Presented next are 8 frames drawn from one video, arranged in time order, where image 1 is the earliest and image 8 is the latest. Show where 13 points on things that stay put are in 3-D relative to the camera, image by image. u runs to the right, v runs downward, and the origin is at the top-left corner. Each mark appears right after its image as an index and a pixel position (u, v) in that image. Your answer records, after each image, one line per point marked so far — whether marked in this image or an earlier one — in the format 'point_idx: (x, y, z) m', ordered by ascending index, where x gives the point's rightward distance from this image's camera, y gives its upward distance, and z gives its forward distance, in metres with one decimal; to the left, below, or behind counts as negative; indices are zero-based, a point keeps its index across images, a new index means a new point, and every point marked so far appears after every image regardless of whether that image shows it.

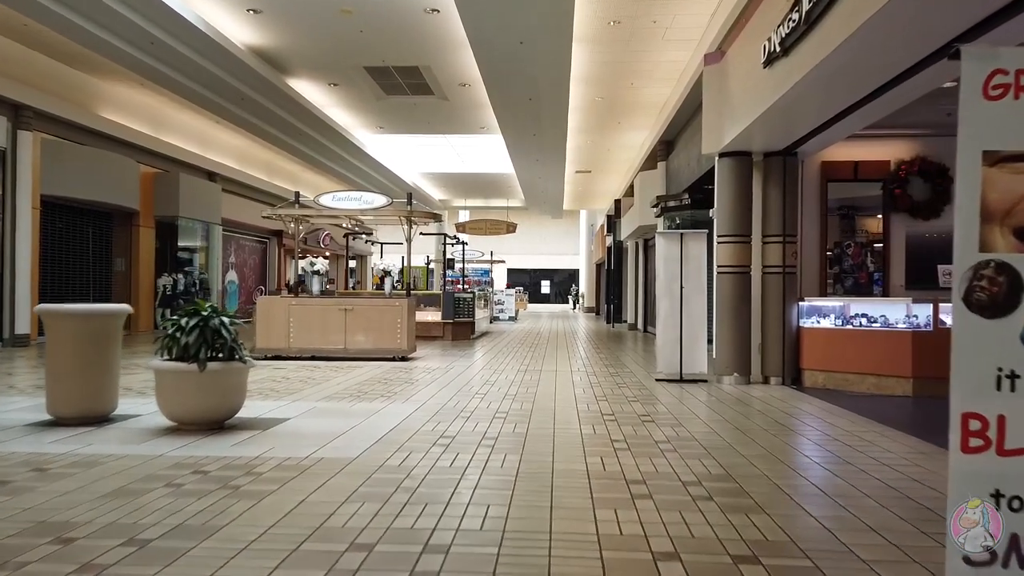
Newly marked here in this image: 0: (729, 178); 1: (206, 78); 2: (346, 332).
0: (+2.2, +1.1, +8.2) m
1: (-5.3, +3.6, +14.3) m
2: (-2.0, -0.5, +10.1) m
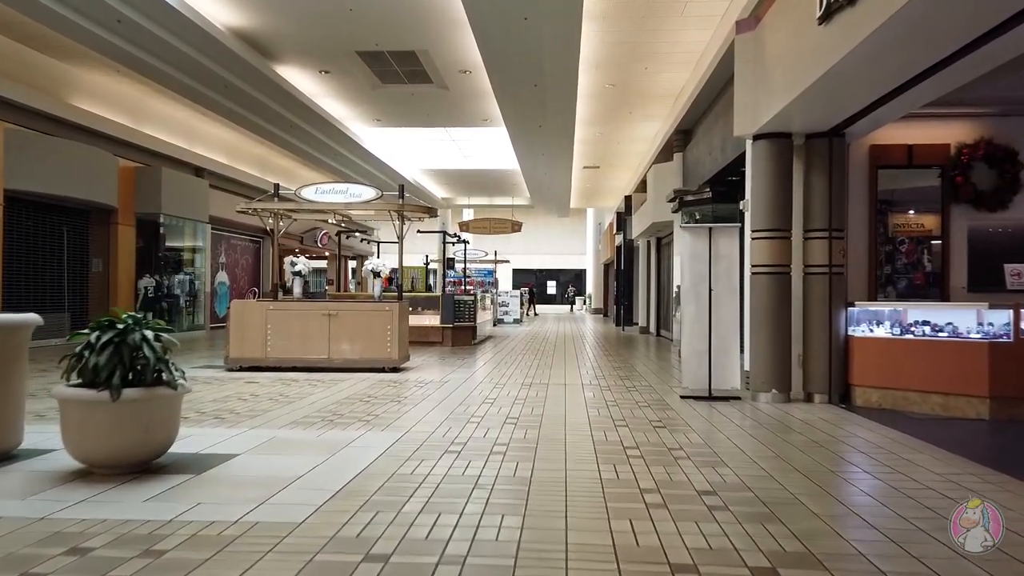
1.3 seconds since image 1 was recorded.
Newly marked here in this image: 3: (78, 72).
0: (+2.2, +1.1, +7.1) m
1: (-5.2, +3.6, +13.2) m
2: (-2.0, -0.6, +9.1) m
3: (-7.3, +3.6, +13.7) m
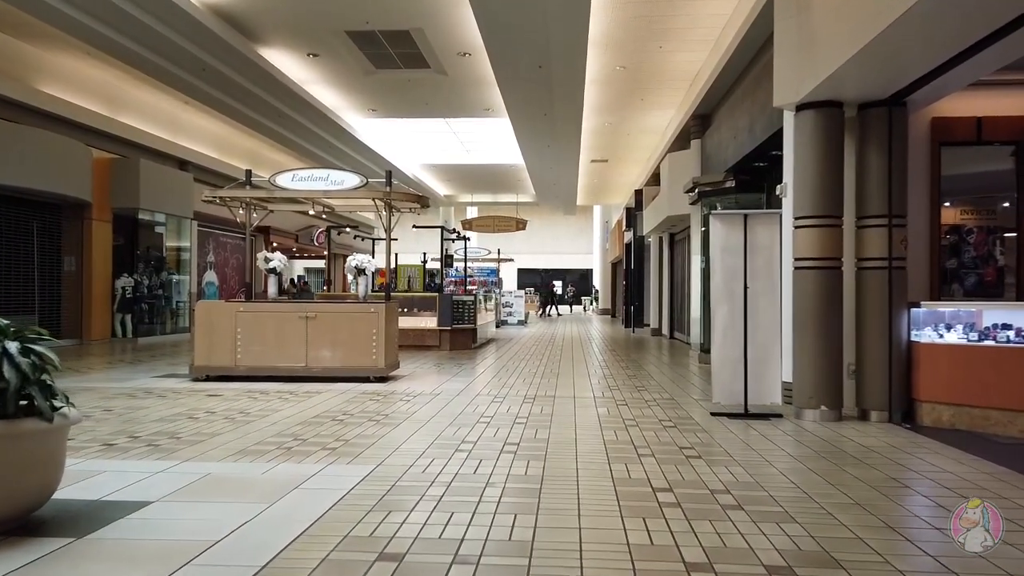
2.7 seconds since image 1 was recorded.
0: (+2.2, +1.1, +6.0) m
1: (-5.2, +3.6, +12.2) m
2: (-2.0, -0.6, +8.0) m
3: (-7.2, +3.6, +12.7) m
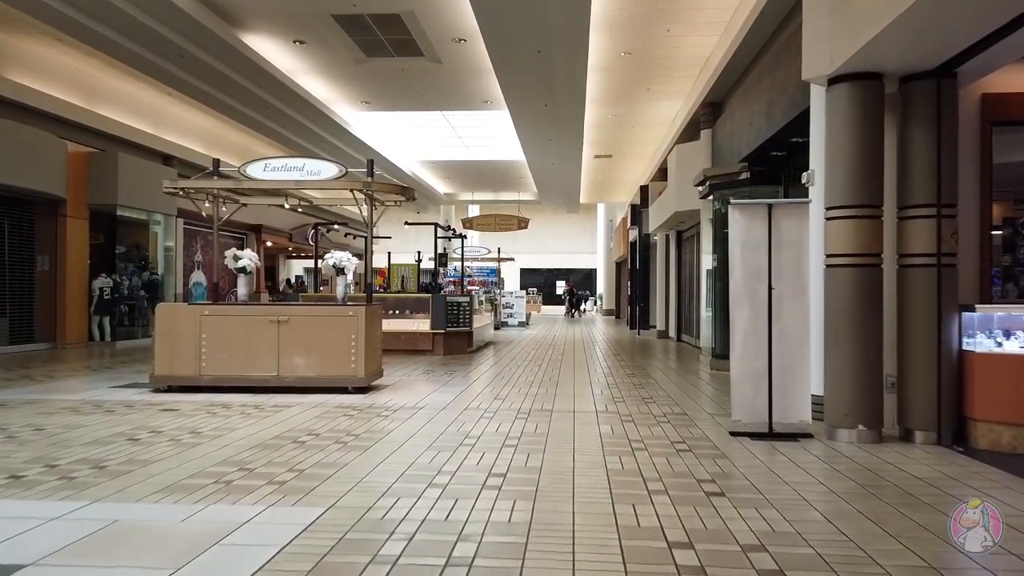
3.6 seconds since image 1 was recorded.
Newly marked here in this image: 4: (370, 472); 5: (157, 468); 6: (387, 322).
0: (+2.1, +1.1, +5.2) m
1: (-5.2, +3.6, +11.5) m
2: (-2.0, -0.6, +7.2) m
3: (-7.3, +3.6, +12.0) m
4: (-0.7, -0.9, +4.2) m
5: (-1.8, -0.9, +4.2) m
6: (-1.9, -0.5, +12.4) m
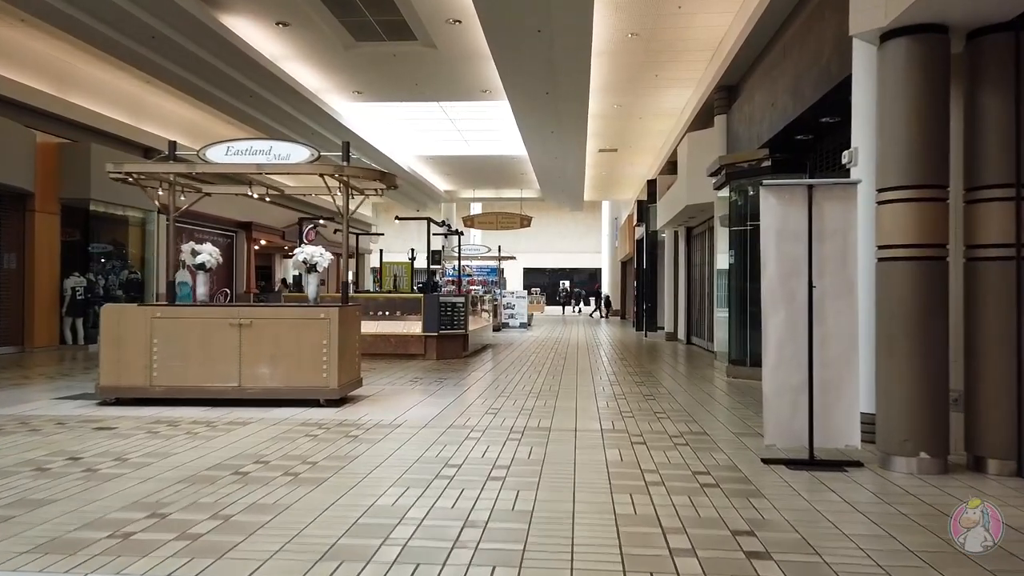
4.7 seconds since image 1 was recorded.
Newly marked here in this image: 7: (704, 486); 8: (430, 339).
0: (+2.1, +1.1, +4.3) m
1: (-5.3, +3.6, +10.6) m
2: (-2.1, -0.6, +6.4) m
3: (-7.3, +3.6, +11.1) m
4: (-0.8, -0.9, +3.3) m
5: (-1.9, -0.9, +3.4) m
6: (-1.9, -0.5, +11.5) m
7: (+0.9, -0.9, +3.9) m
8: (-1.1, -0.7, +11.3) m
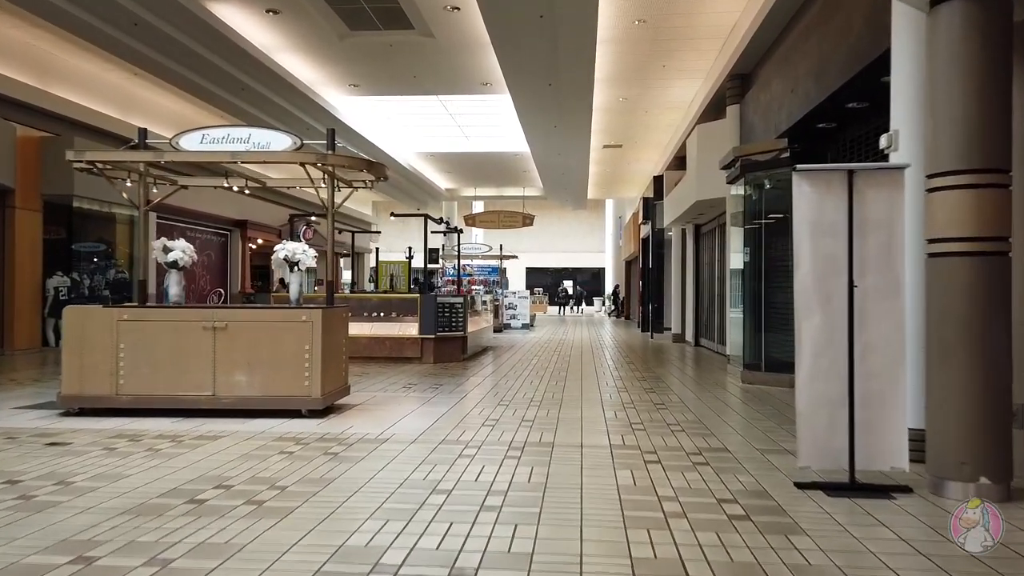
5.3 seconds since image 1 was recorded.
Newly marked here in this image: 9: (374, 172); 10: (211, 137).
0: (+2.0, +1.1, +3.8) m
1: (-5.2, +3.6, +10.1) m
2: (-2.1, -0.6, +5.8) m
3: (-7.3, +3.6, +10.6) m
4: (-0.8, -0.9, +2.8) m
5: (-1.9, -0.9, +2.8) m
6: (-1.9, -0.5, +11.0) m
7: (+0.9, -0.9, +3.4) m
8: (-1.1, -0.7, +10.8) m
9: (-1.1, +0.9, +6.2) m
10: (-2.3, +1.1, +6.1) m
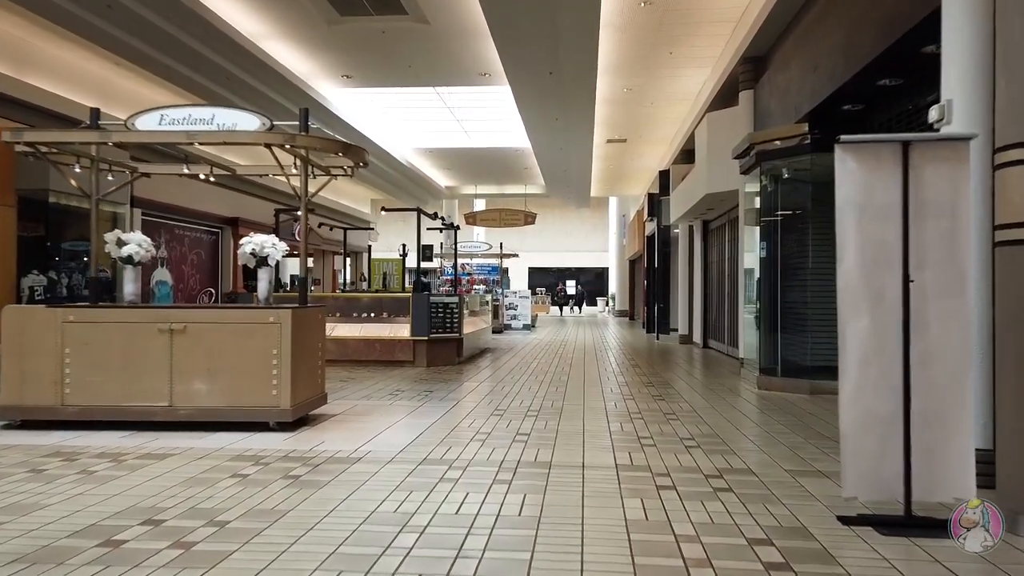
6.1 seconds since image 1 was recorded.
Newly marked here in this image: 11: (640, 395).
0: (+2.0, +1.1, +3.1) m
1: (-5.3, +3.6, +9.5) m
2: (-2.1, -0.6, +5.2) m
3: (-7.3, +3.6, +10.0) m
4: (-0.9, -0.9, +2.1) m
5: (-2.0, -0.9, +2.2) m
6: (-1.9, -0.5, +10.4) m
7: (+0.9, -0.9, +2.7) m
8: (-1.1, -0.7, +10.2) m
9: (-1.1, +0.9, +5.5) m
10: (-2.3, +1.2, +5.4) m
11: (+1.3, -1.1, +7.7) m
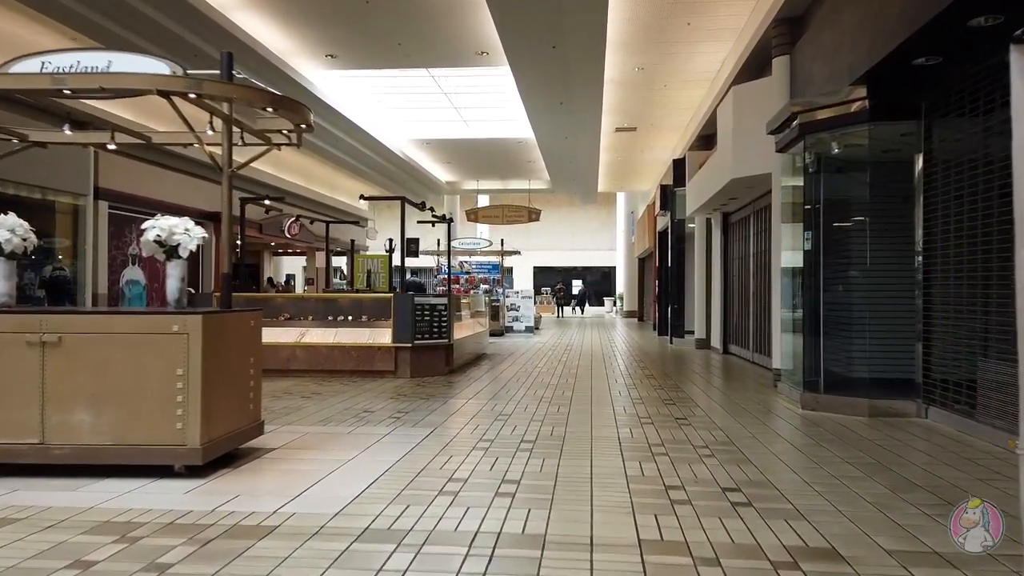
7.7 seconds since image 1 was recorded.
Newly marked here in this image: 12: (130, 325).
0: (+1.9, +1.1, +1.8) m
1: (-5.3, +3.6, +8.2) m
2: (-2.2, -0.5, +3.9) m
3: (-7.4, +3.6, +8.8) m
4: (-1.0, -0.9, +0.8) m
5: (-2.1, -0.9, +0.9) m
6: (-2.0, -0.5, +9.1) m
7: (+0.8, -0.9, +1.4) m
8: (-1.2, -0.7, +8.9) m
9: (-1.2, +0.9, +4.2) m
10: (-2.4, +1.2, +4.2) m
11: (+1.2, -1.1, +6.4) m
12: (-1.8, -0.2, +3.9) m
